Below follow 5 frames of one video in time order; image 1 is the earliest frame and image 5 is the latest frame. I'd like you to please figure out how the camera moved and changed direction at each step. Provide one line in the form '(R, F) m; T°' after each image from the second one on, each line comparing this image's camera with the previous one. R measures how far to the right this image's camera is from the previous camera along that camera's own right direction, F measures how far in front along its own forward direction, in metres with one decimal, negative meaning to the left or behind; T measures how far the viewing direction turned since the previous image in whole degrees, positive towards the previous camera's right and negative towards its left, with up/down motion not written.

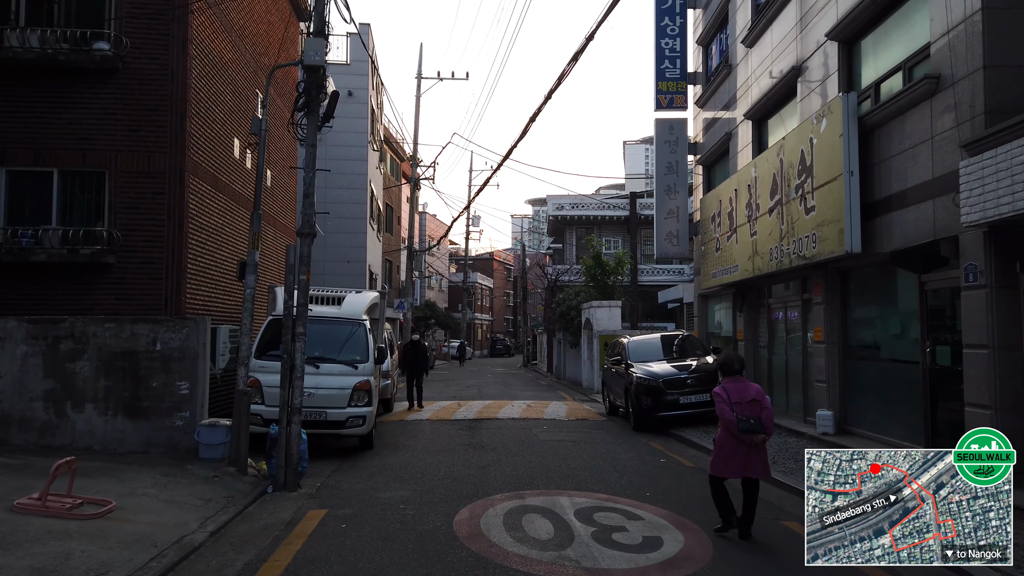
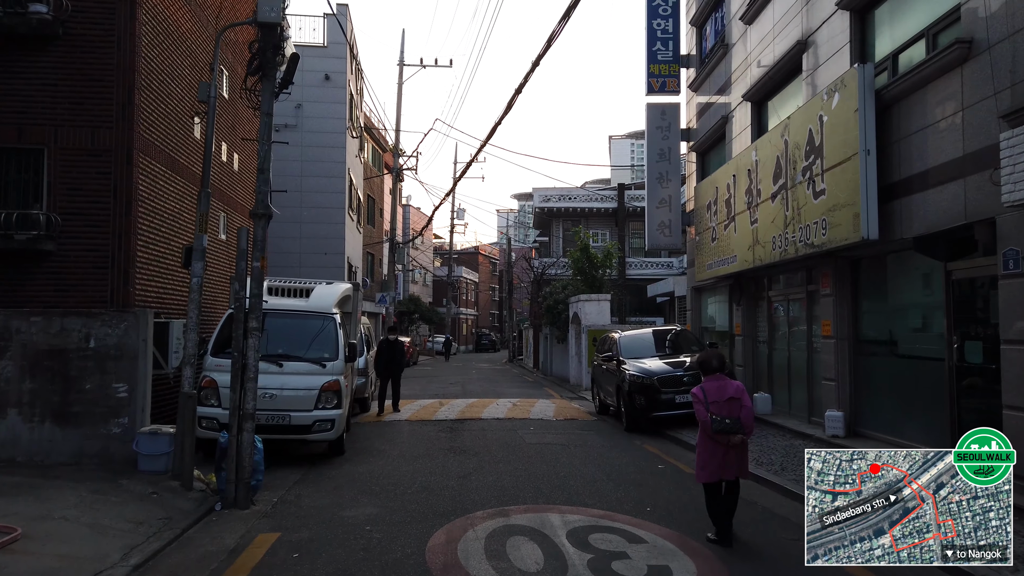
(0.0, +1.0) m; +1°
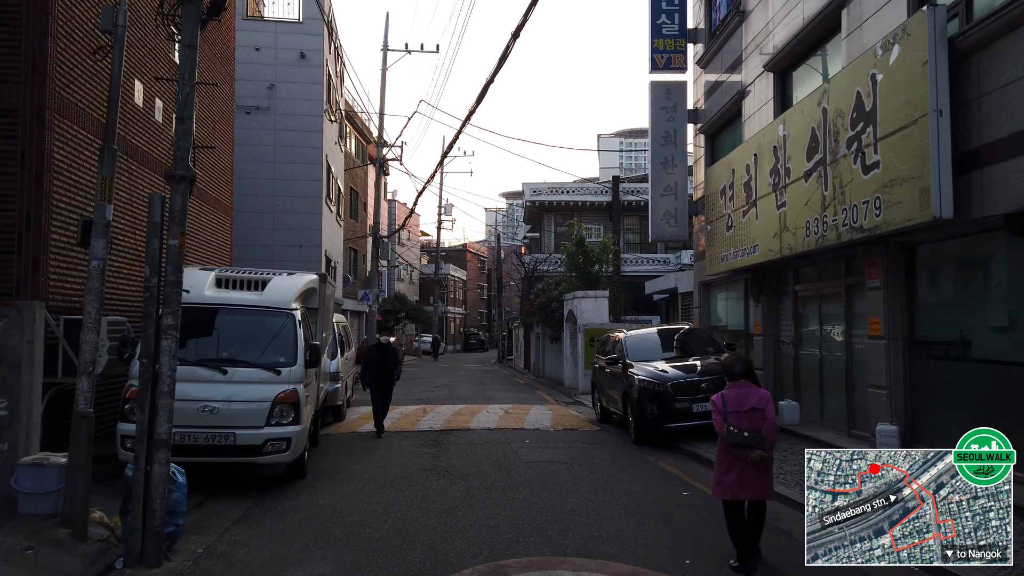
(-0.1, +1.7) m; +1°
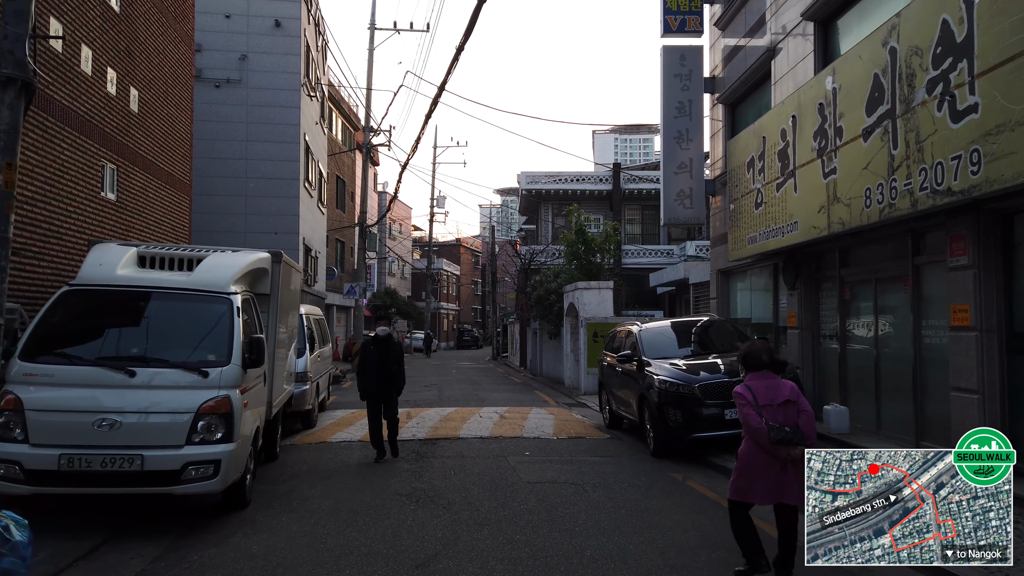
(0.0, +1.9) m; 0°
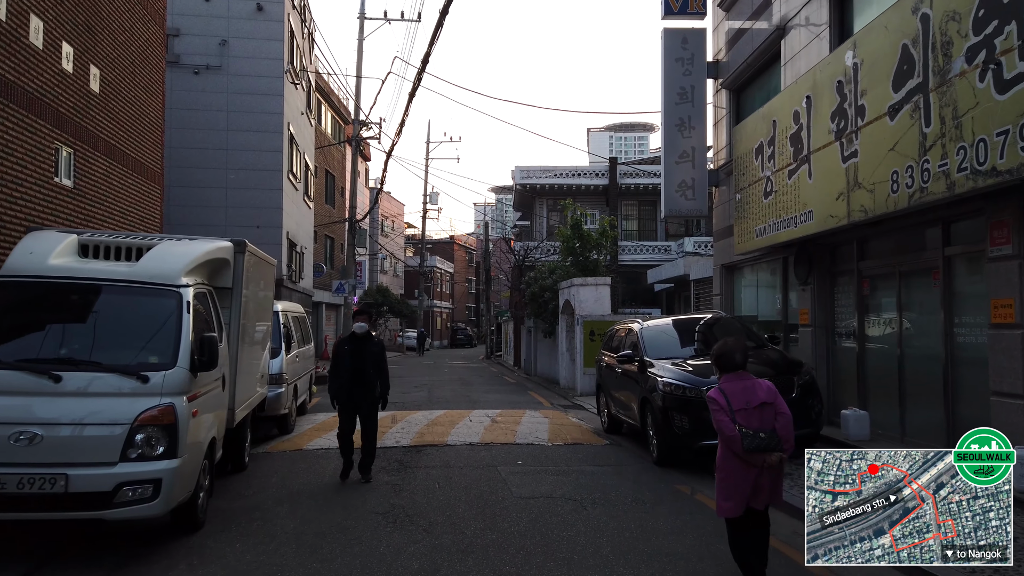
(0.0, +0.8) m; 0°
